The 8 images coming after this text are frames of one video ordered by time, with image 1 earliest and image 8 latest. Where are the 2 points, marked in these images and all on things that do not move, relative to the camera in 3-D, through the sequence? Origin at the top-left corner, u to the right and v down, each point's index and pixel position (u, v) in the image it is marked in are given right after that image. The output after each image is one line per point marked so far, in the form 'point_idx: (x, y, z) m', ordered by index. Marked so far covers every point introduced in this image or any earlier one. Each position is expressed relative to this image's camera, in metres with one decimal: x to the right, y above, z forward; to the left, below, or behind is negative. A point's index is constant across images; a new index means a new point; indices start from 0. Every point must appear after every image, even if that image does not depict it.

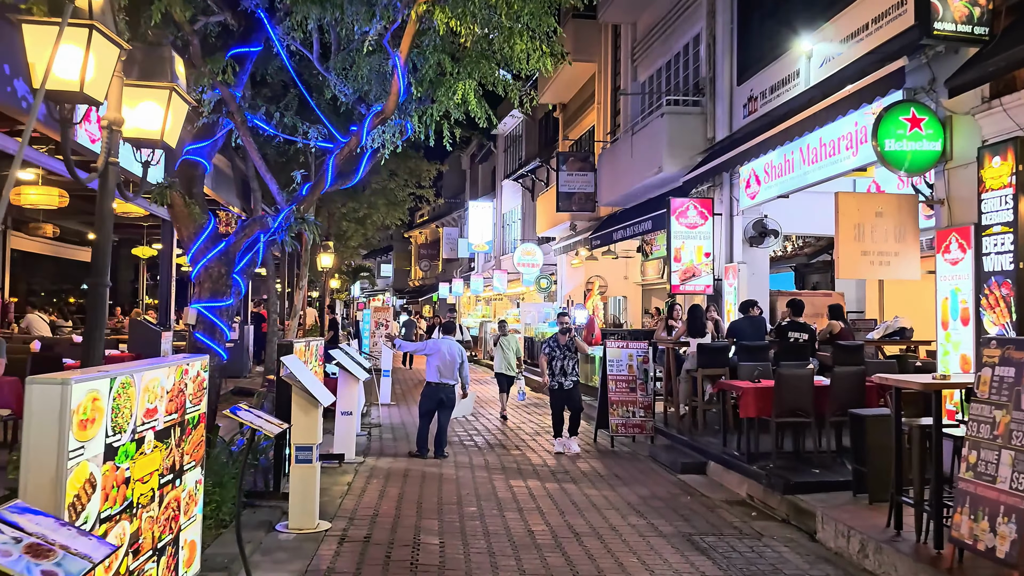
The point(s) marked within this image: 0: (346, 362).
0: (-1.7, -0.8, +9.5) m
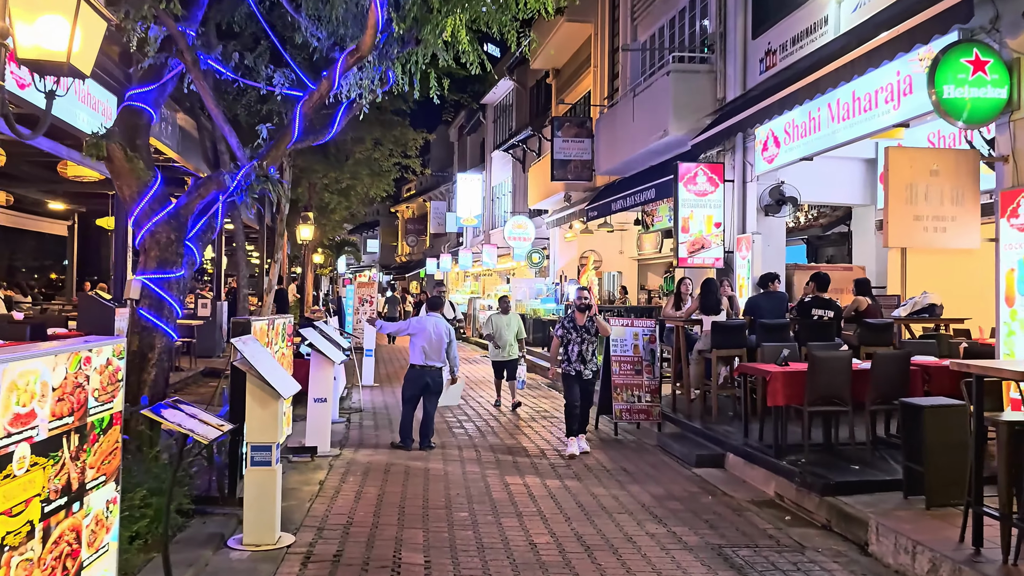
0: (-1.8, -0.5, +8.4) m
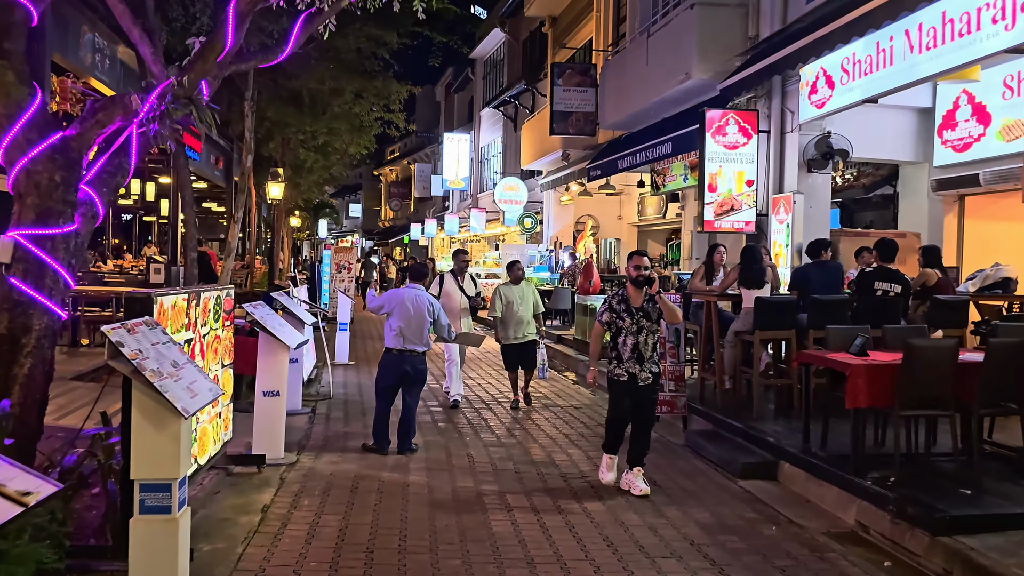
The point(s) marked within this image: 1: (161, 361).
0: (-1.7, -0.2, +6.6) m
1: (-1.4, -0.3, +3.7) m
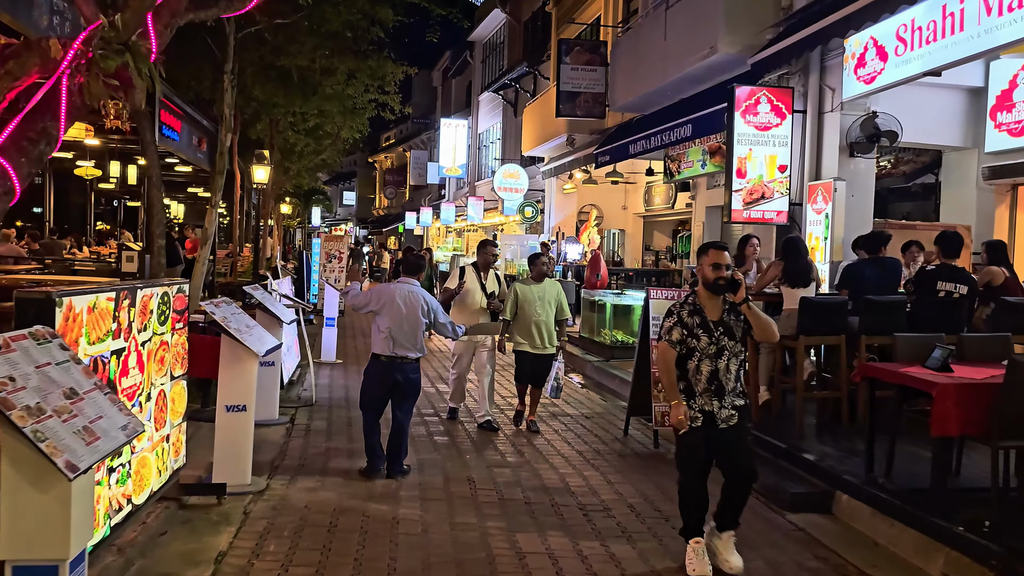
0: (-1.7, -0.2, +5.5) m
1: (-1.3, -0.3, +2.6) m
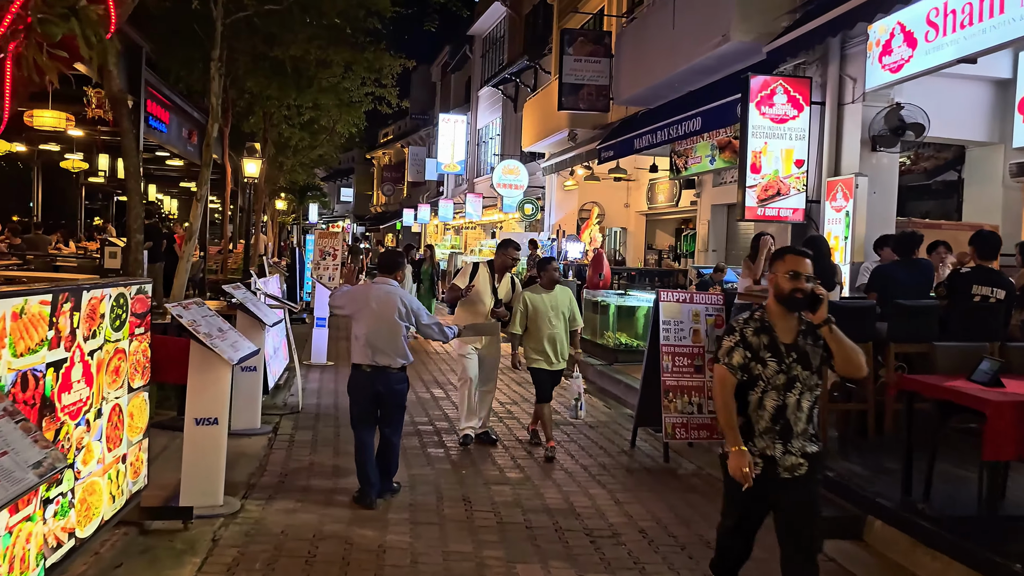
0: (-1.7, -0.2, +5.0) m
1: (-1.3, -0.3, +2.1) m
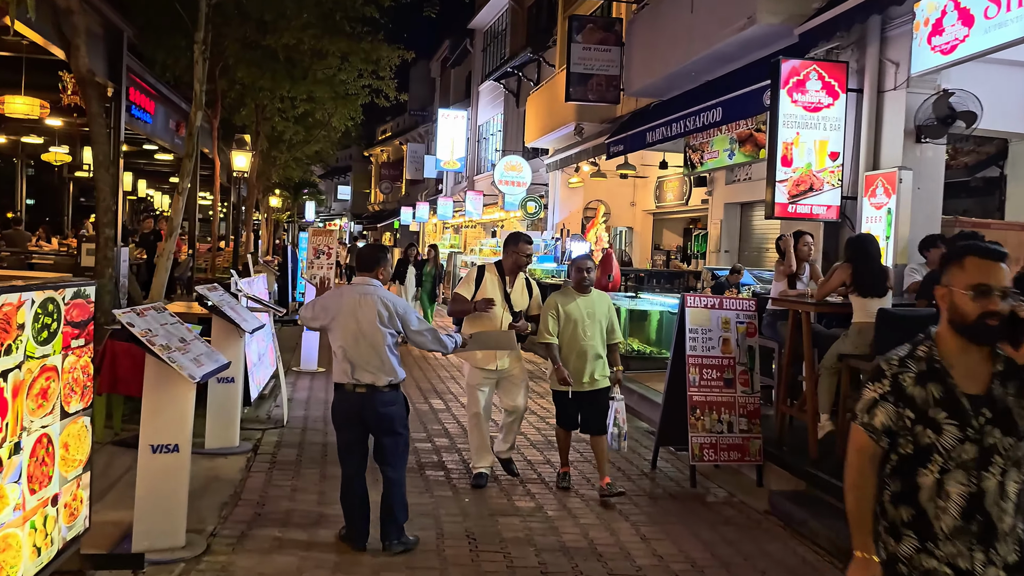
0: (-1.6, -0.2, +4.2) m
1: (-1.2, -0.3, +1.3) m
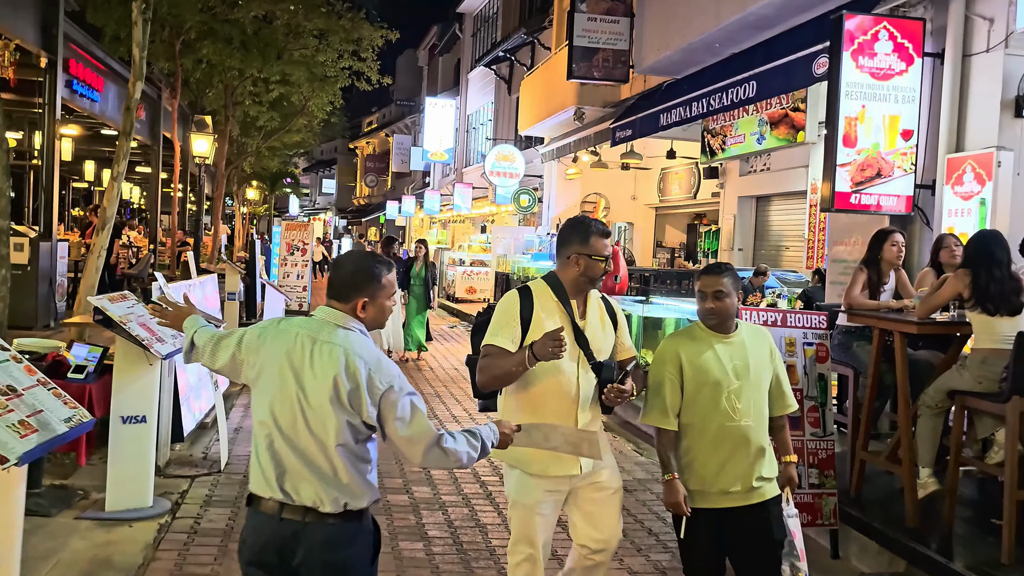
0: (-1.6, -0.3, +2.6) m
1: (-1.2, -0.4, -0.3) m
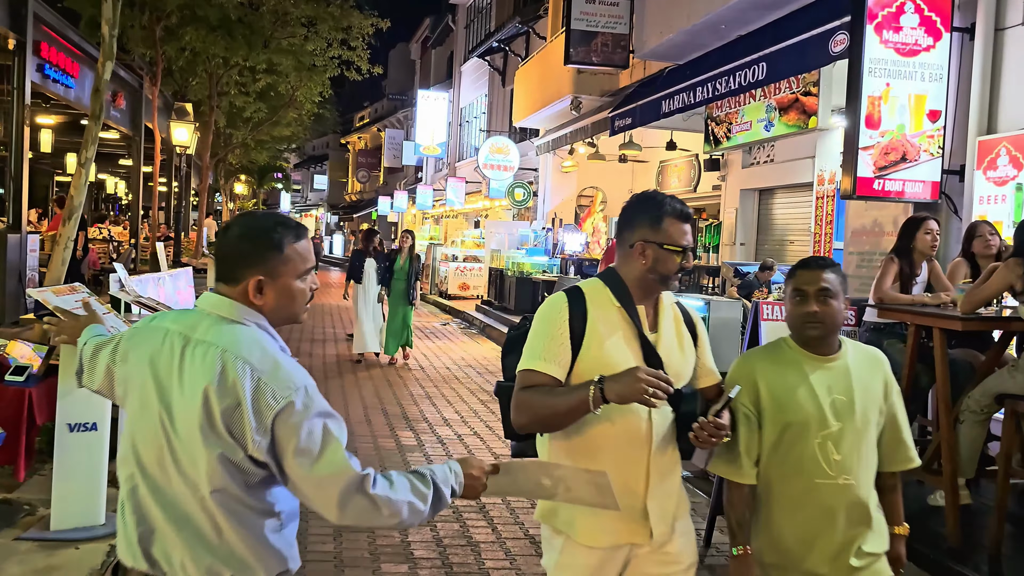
0: (-1.6, -0.2, +2.1) m
1: (-1.1, -0.4, -0.8) m
